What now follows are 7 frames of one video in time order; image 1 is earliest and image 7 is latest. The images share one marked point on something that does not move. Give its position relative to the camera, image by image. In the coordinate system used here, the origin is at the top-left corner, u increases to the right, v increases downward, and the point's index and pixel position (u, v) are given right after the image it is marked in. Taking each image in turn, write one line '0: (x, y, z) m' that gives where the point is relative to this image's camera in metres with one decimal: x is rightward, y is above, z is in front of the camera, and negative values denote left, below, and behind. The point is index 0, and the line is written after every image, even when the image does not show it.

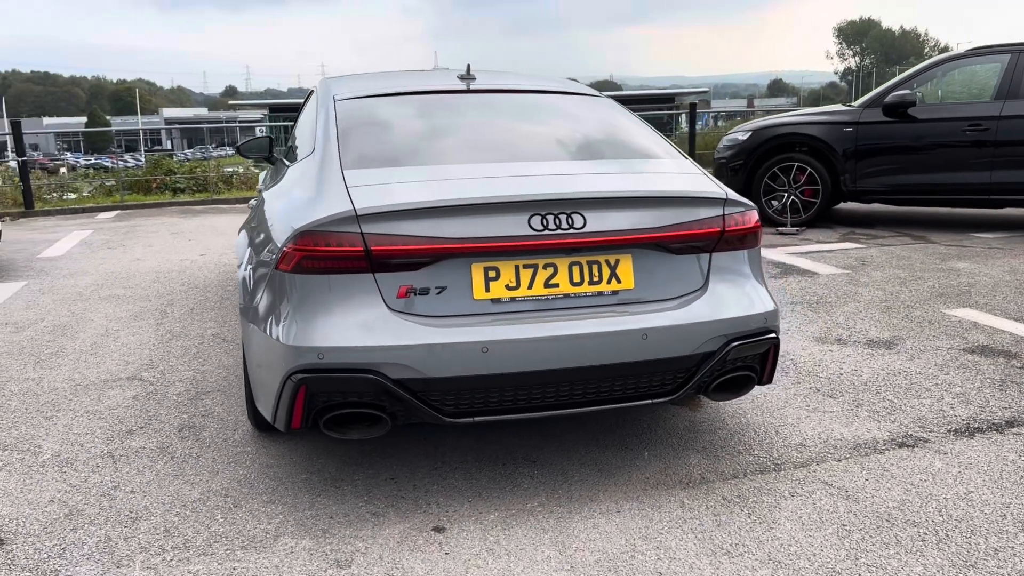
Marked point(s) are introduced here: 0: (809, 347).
0: (+1.5, -0.3, +4.5) m
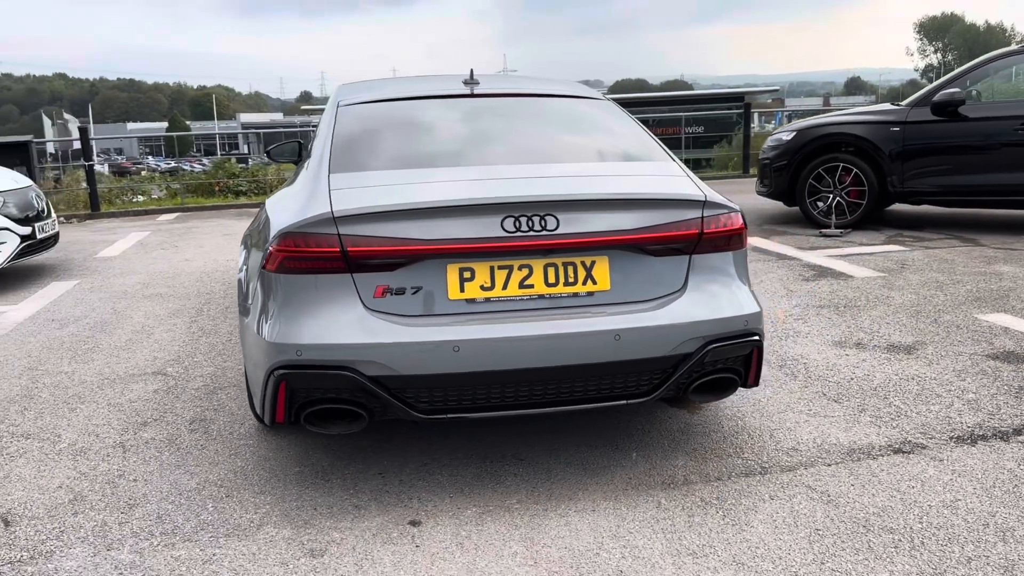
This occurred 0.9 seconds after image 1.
0: (+1.5, -0.3, +4.4) m
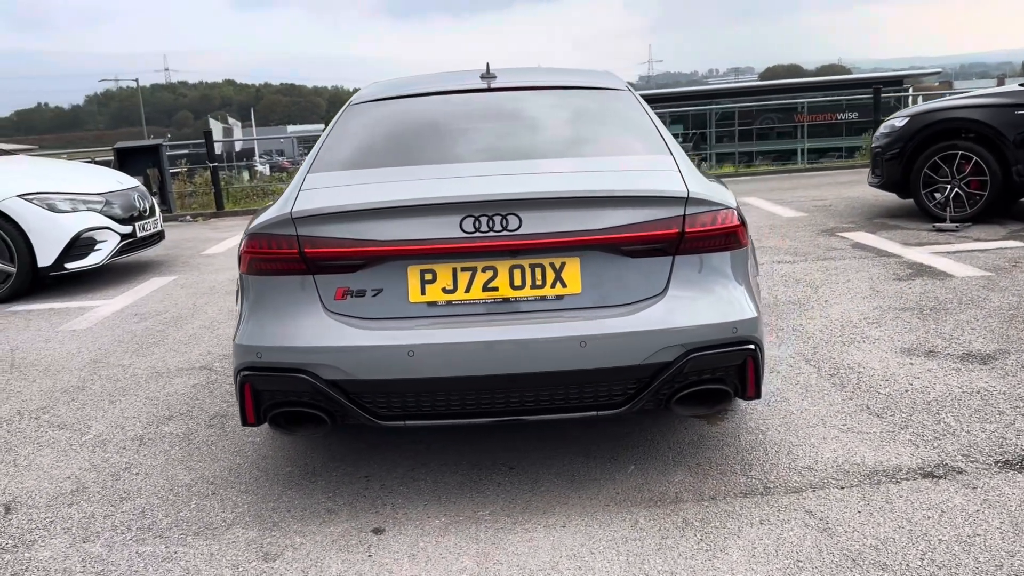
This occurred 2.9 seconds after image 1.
0: (+1.7, -0.3, +4.0) m
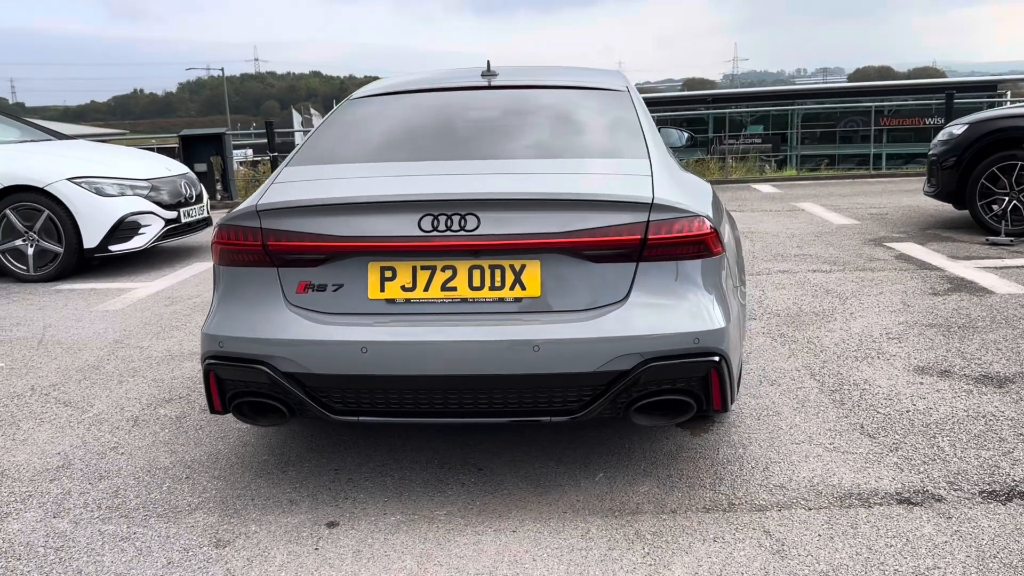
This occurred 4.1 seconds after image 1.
0: (+1.7, -0.4, +3.8) m
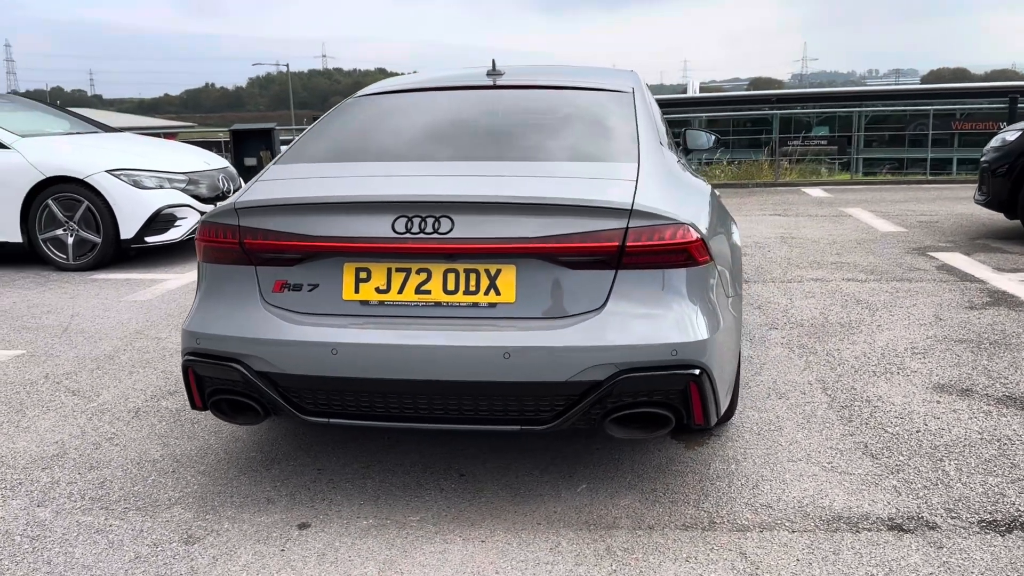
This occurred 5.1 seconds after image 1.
0: (+1.7, -0.4, +3.7) m
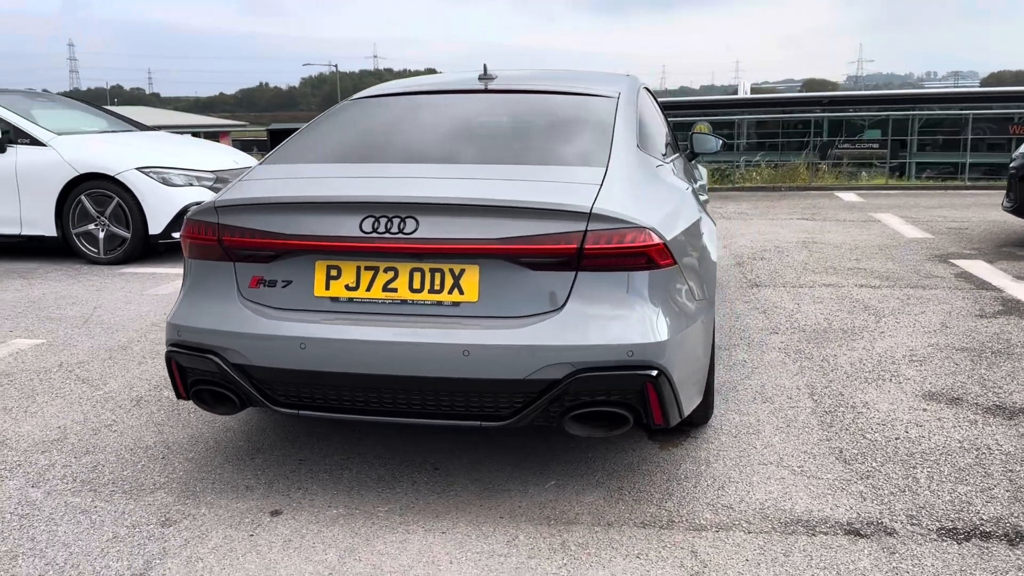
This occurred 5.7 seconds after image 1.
0: (+1.6, -0.5, +3.7) m
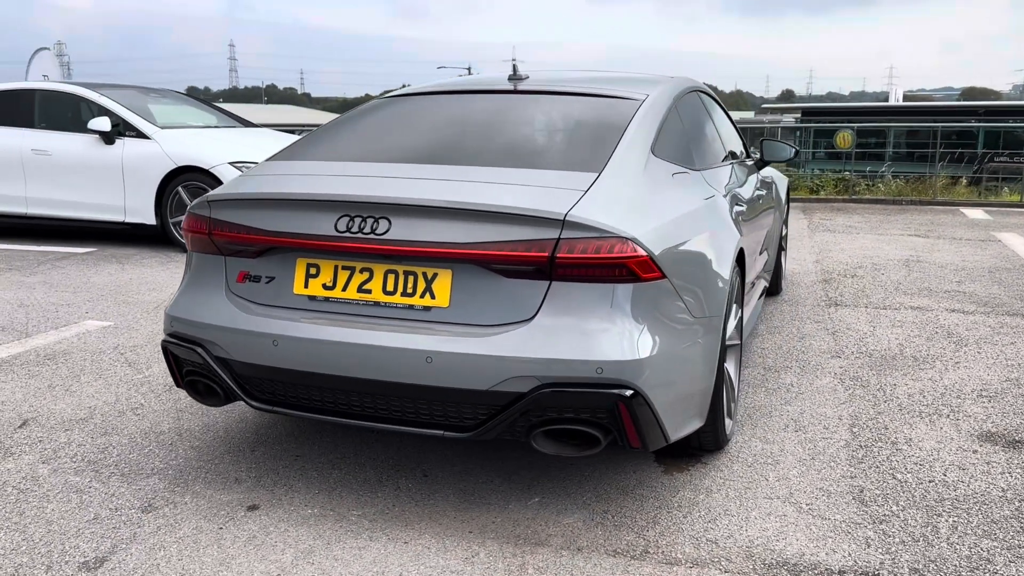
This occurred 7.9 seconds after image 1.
0: (+1.6, -0.6, +3.3) m
